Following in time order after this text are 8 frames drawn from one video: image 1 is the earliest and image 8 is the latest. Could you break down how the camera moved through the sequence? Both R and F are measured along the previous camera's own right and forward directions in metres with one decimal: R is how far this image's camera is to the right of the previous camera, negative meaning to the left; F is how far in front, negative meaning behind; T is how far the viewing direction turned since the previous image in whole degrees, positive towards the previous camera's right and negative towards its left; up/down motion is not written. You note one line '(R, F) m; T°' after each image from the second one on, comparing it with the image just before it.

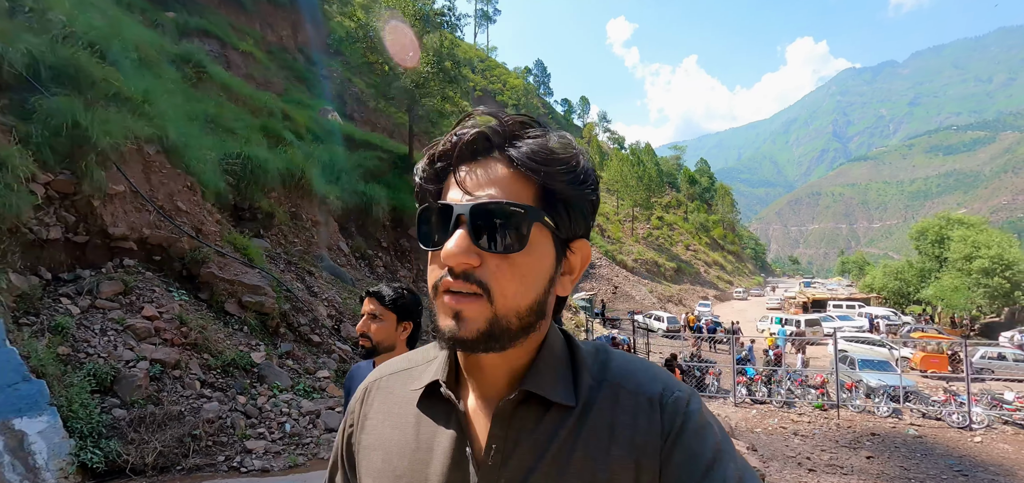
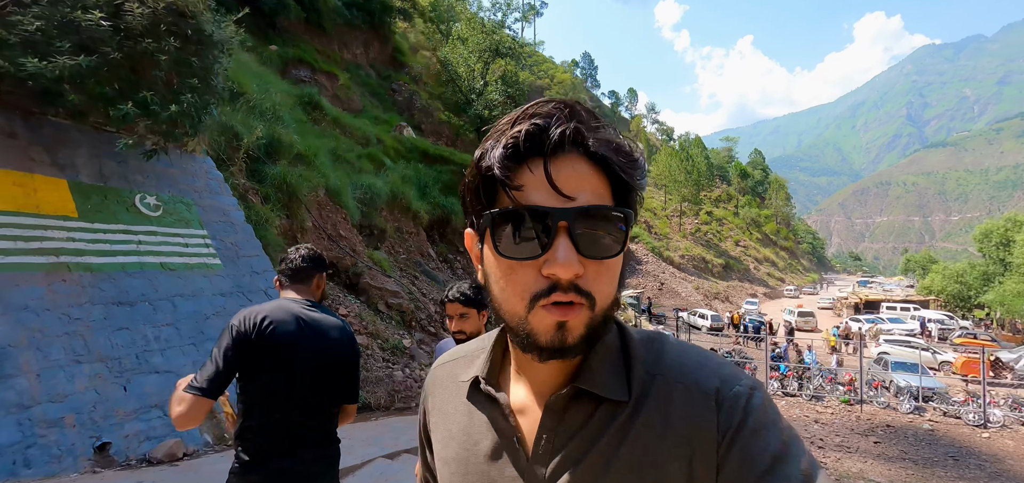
(-0.6, -3.1) m; -5°
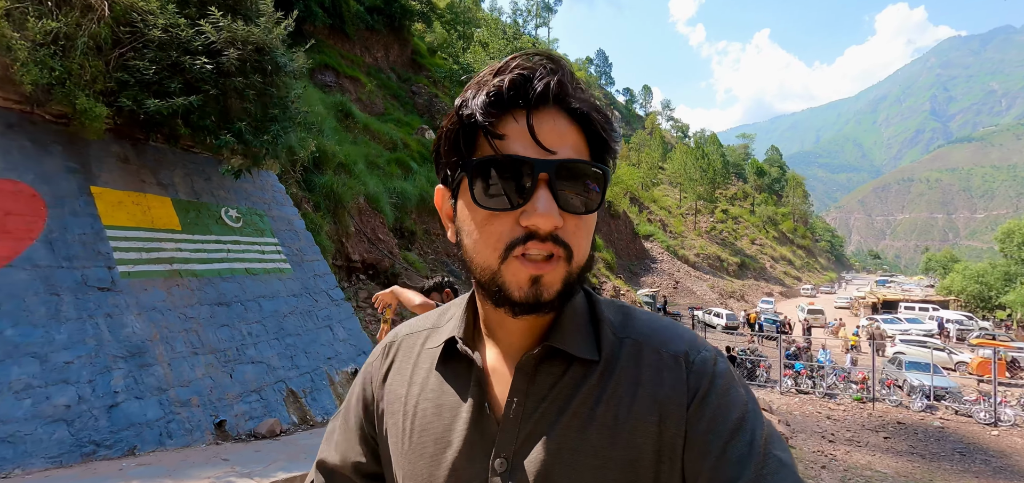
(-0.4, -0.9) m; -1°
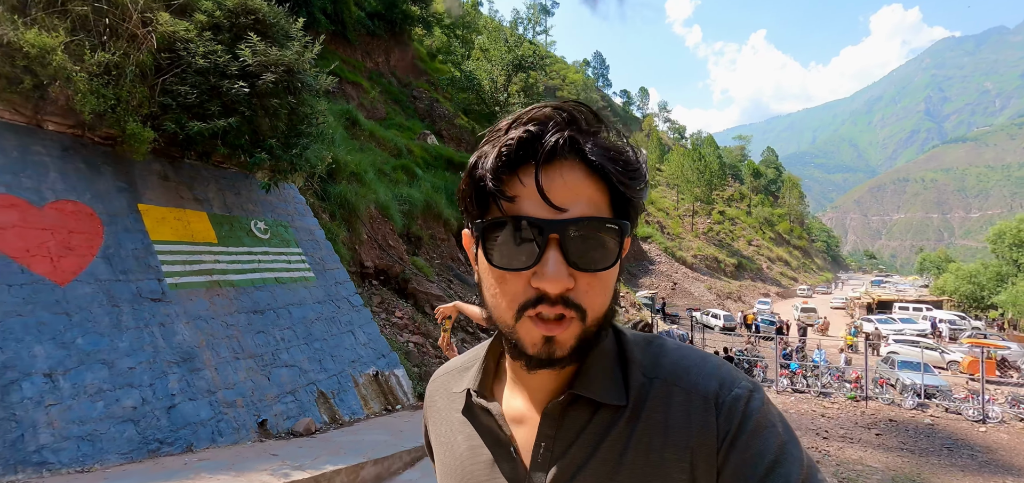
(-0.2, -0.5) m; 0°
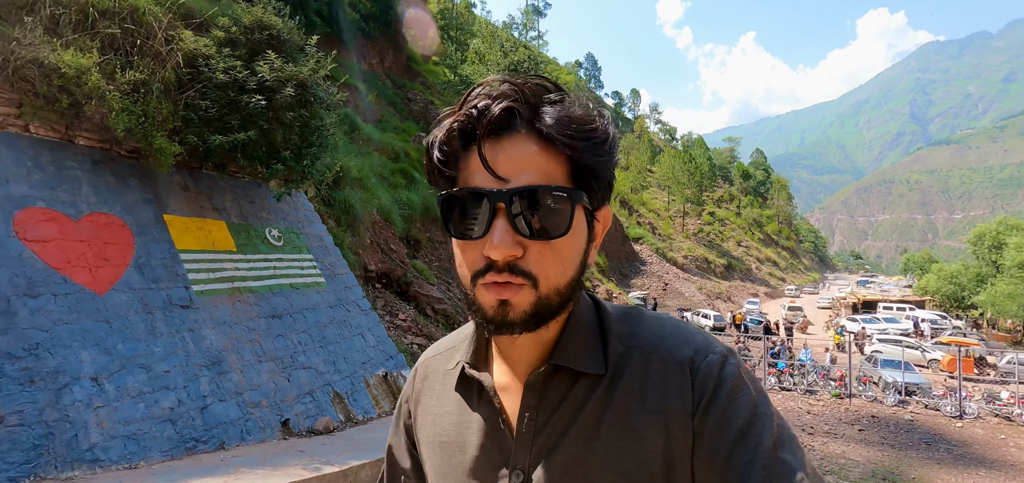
(-0.2, -0.4) m; +1°
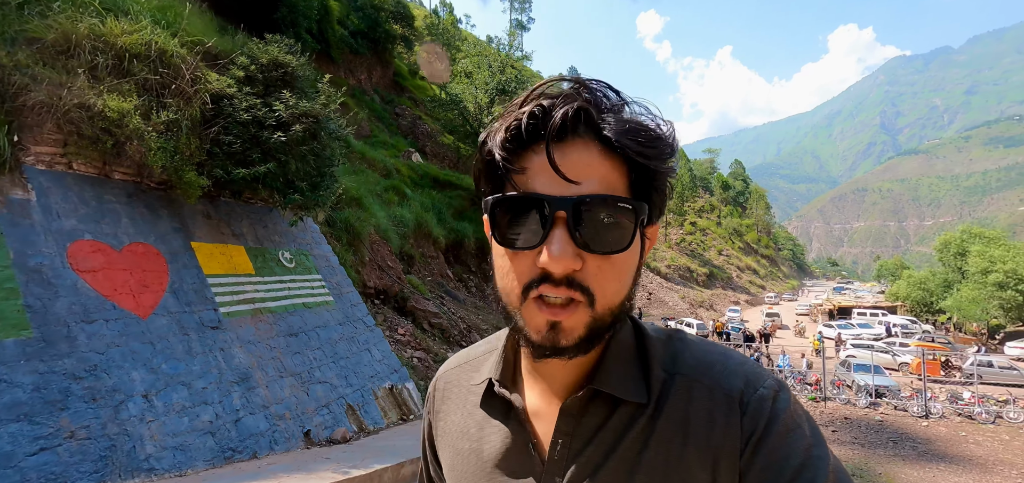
(-0.2, -0.7) m; +2°
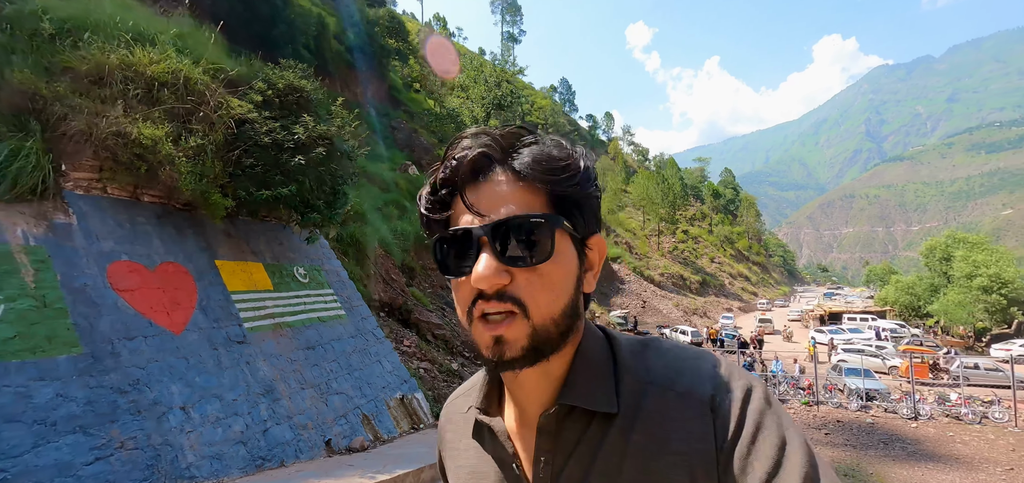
(-0.2, -0.4) m; +1°
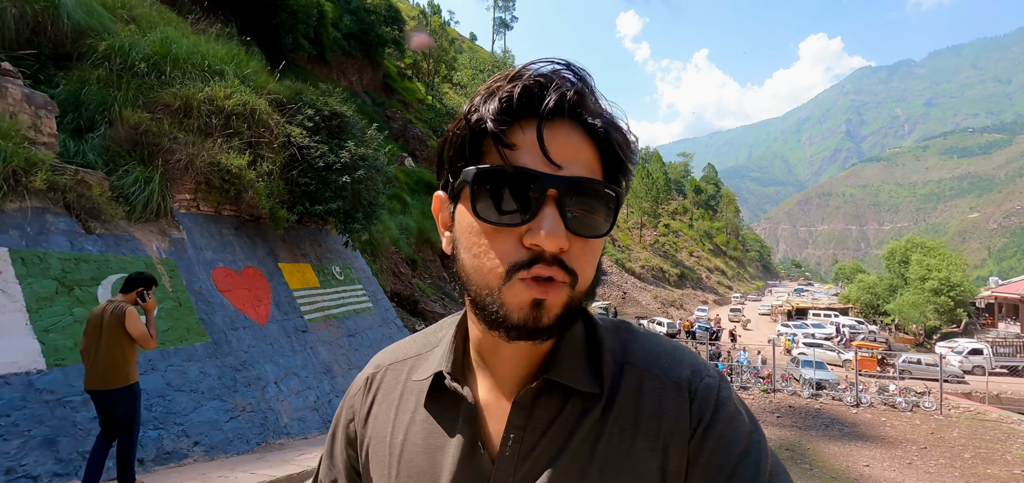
(-0.5, -1.8) m; +2°
